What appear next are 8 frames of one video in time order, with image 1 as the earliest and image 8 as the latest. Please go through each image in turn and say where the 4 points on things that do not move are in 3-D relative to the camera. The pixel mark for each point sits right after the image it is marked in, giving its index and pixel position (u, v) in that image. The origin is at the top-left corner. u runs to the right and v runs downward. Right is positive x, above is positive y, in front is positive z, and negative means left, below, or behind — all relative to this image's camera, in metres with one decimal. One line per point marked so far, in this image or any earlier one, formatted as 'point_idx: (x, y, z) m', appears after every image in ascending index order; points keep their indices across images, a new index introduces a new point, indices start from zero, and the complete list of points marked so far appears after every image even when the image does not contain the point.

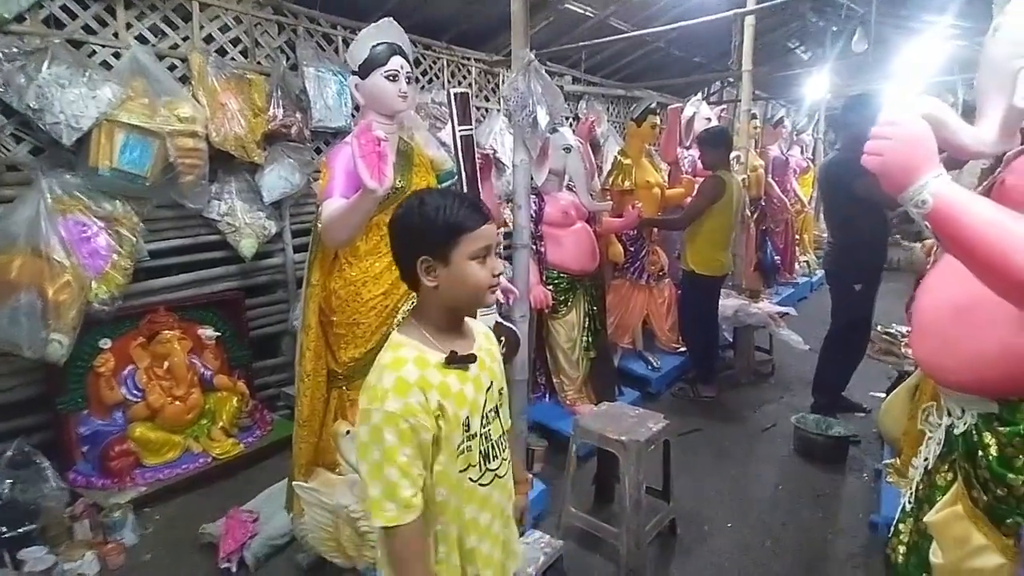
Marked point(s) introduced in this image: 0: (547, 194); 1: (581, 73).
0: (+0.2, +0.6, +3.2) m
1: (+0.8, +2.6, +6.4) m
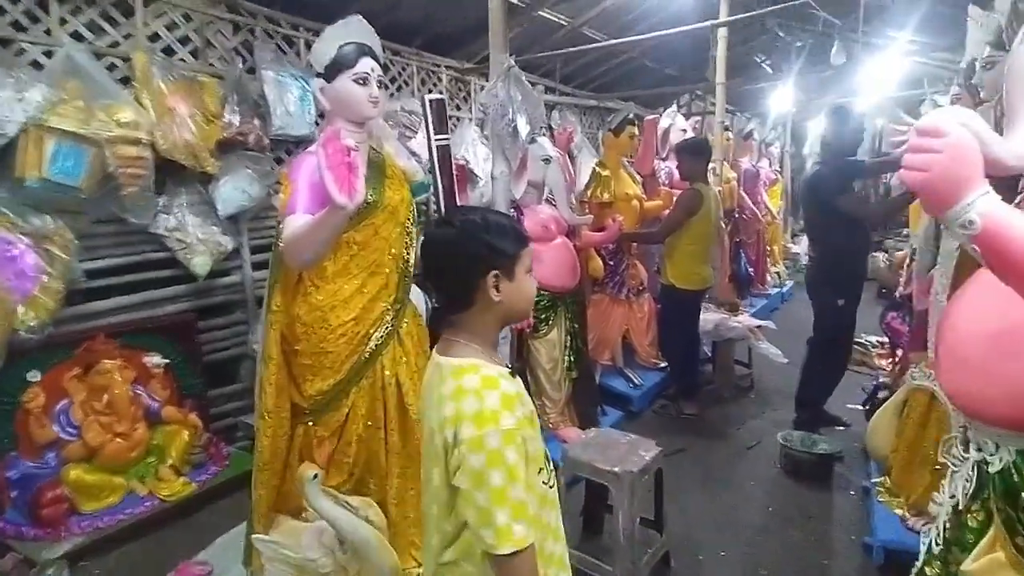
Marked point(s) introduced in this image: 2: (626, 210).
0: (+0.1, +0.5, +3.1) m
1: (+0.4, +2.4, +6.3) m
2: (+0.8, +0.5, +3.8) m
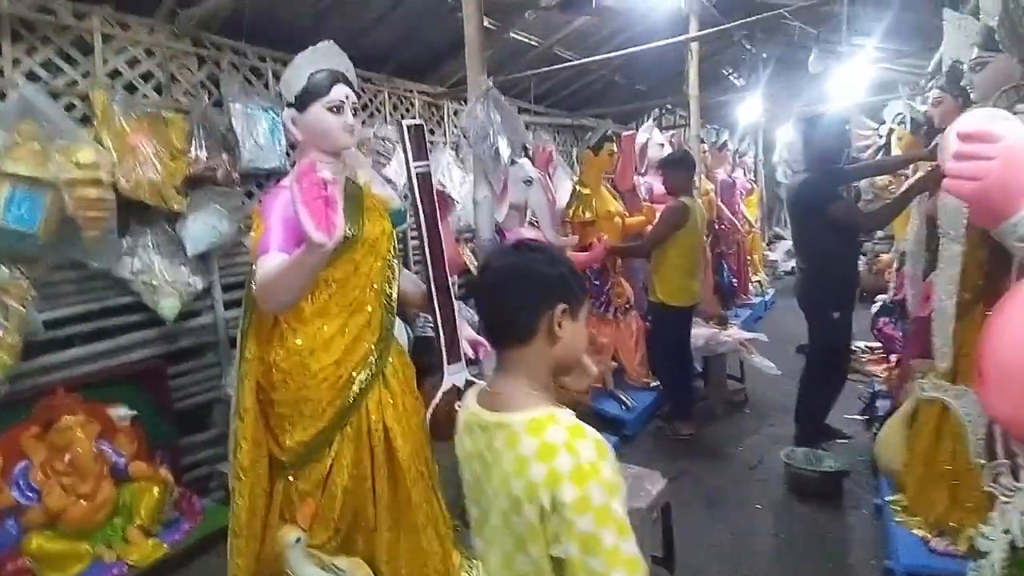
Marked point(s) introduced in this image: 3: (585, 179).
0: (0.0, +0.3, +3.0) m
1: (+0.1, +2.2, +6.3) m
2: (+0.7, +0.4, +3.7) m
3: (+0.5, +0.8, +3.7) m
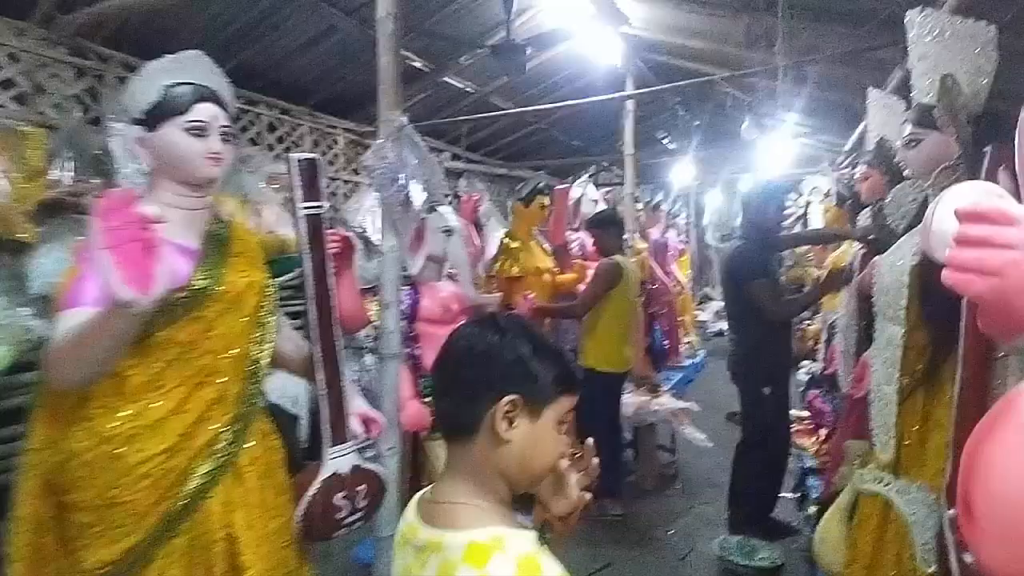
0: (-0.4, 0.0, +2.7) m
1: (-0.6, +1.6, +6.1) m
2: (+0.2, 0.0, +3.5) m
3: (0.0, +0.4, +3.5) m
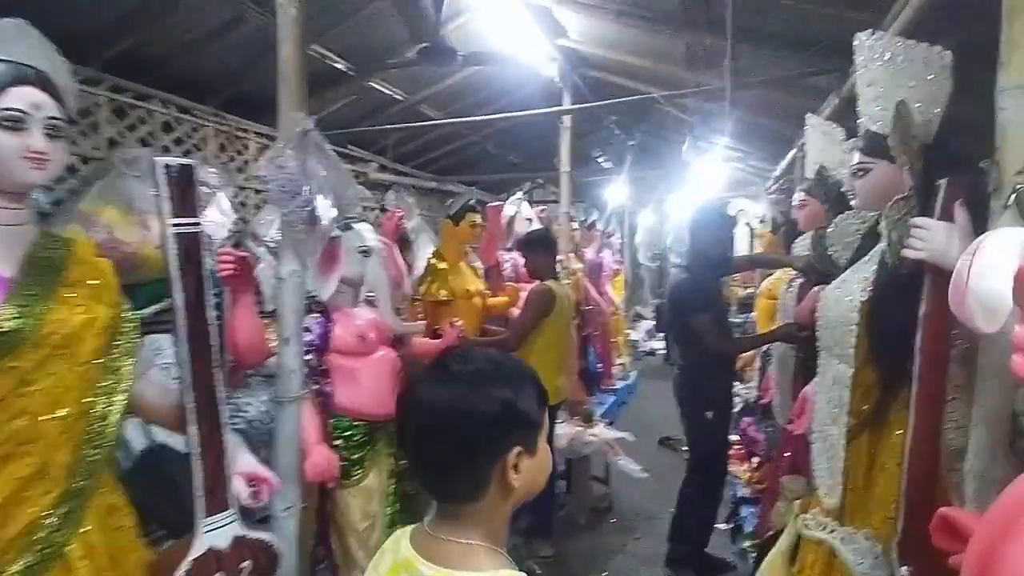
0: (-0.8, -0.1, +2.3) m
1: (-1.3, +1.4, +5.8) m
2: (-0.3, -0.1, +3.2) m
3: (-0.4, +0.2, +3.2) m
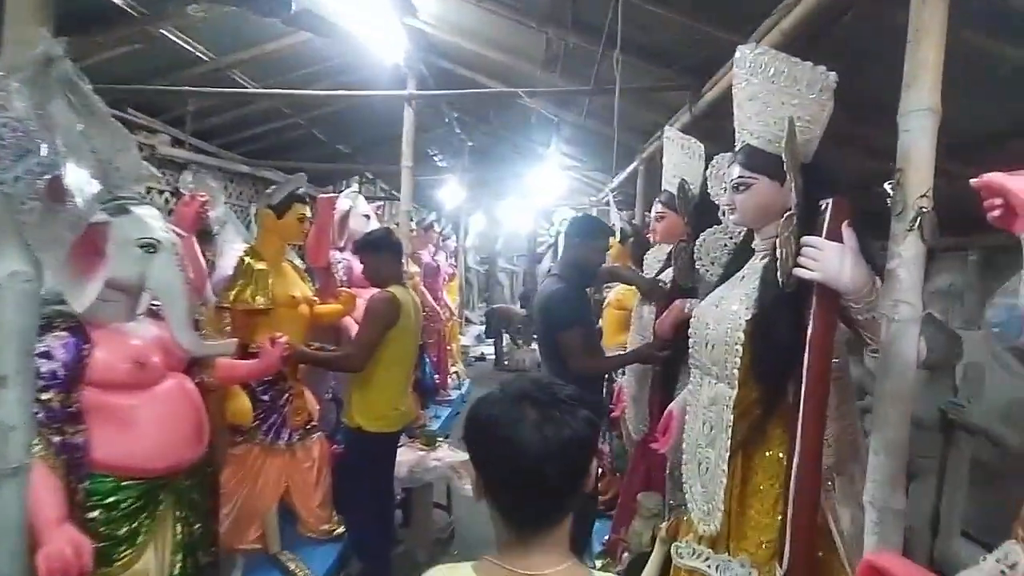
0: (-1.3, -0.1, +1.7) m
1: (-2.9, +1.4, +4.7) m
2: (-1.1, -0.2, +2.6) m
3: (-1.2, +0.2, +2.6) m
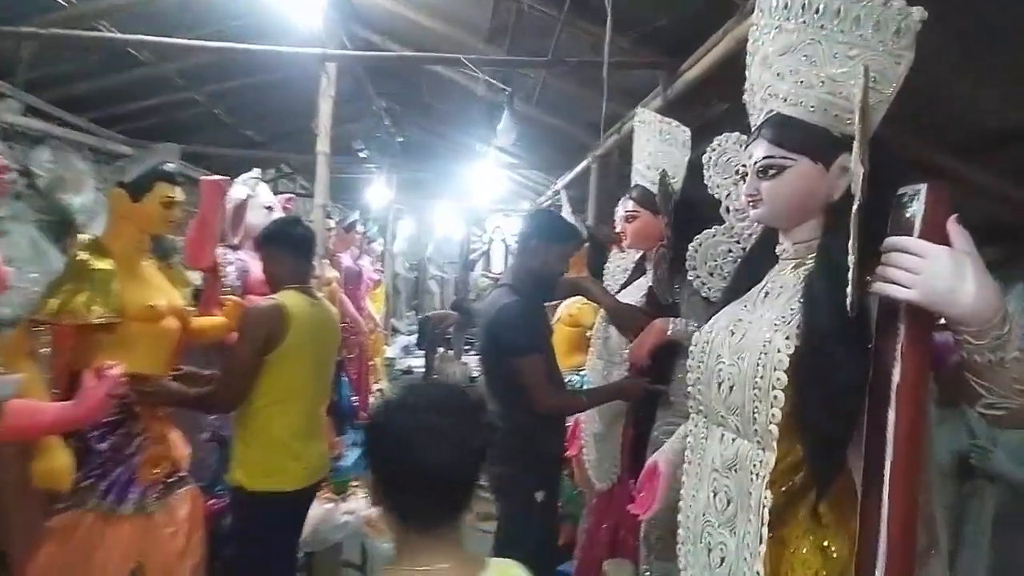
0: (-1.4, -0.1, +0.9) m
1: (-3.4, +1.3, +3.8) m
2: (-1.3, -0.2, +1.9) m
3: (-1.5, +0.2, +1.9) m
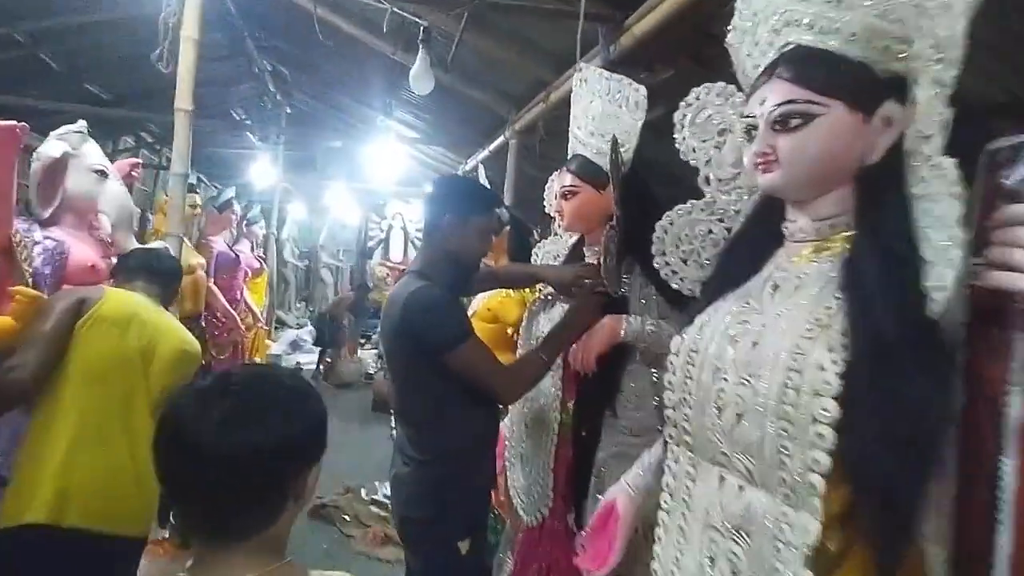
0: (-1.4, -0.1, +0.3) m
1: (-3.9, +1.4, +2.7) m
2: (-1.5, -0.2, +1.3) m
3: (-1.7, +0.2, +1.2) m
